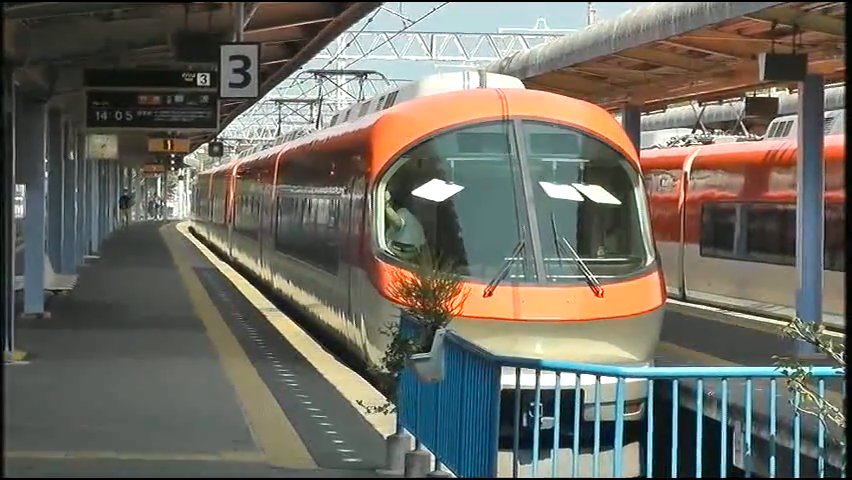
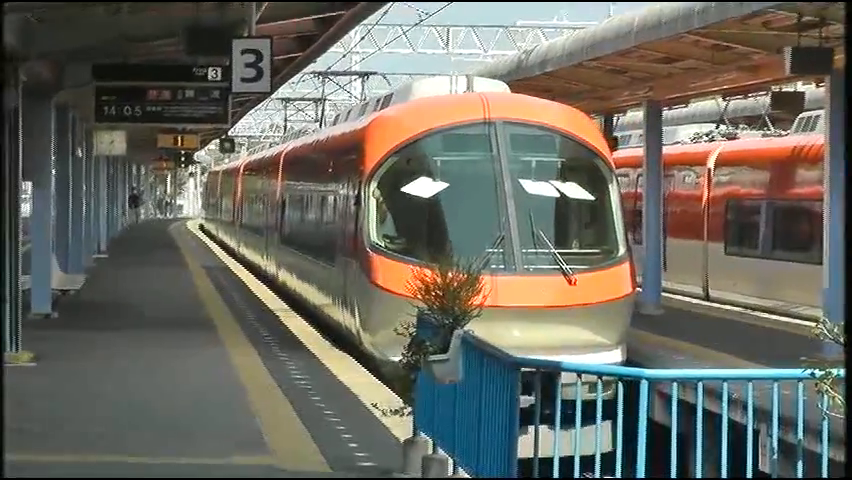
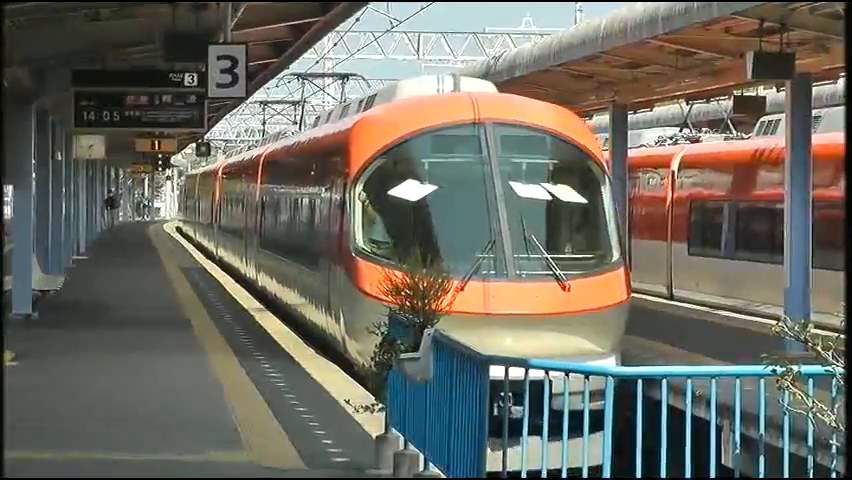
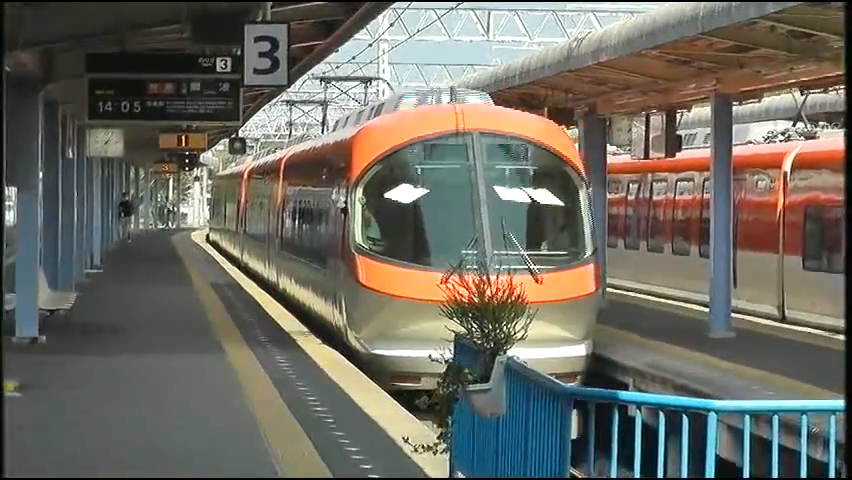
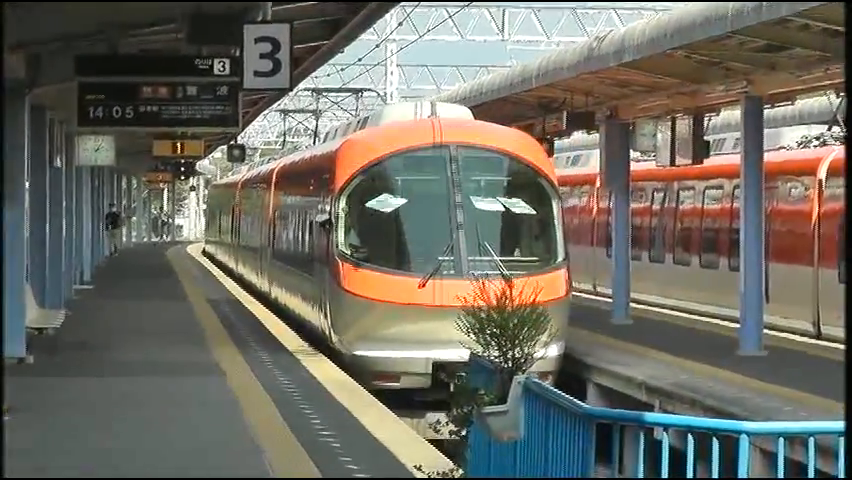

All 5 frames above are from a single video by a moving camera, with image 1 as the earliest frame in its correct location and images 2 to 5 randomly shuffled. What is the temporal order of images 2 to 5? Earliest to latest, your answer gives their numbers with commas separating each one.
3, 2, 4, 5
